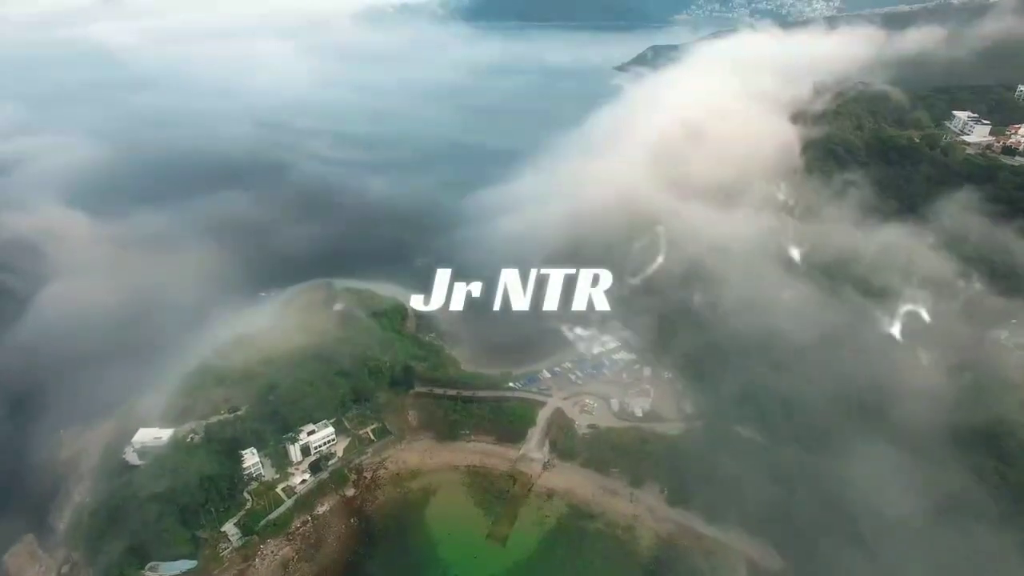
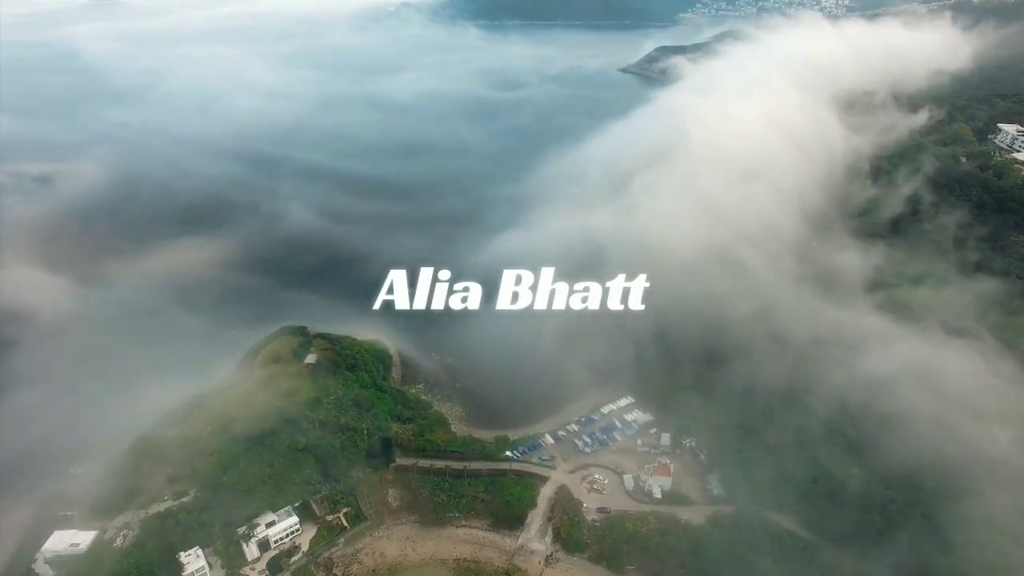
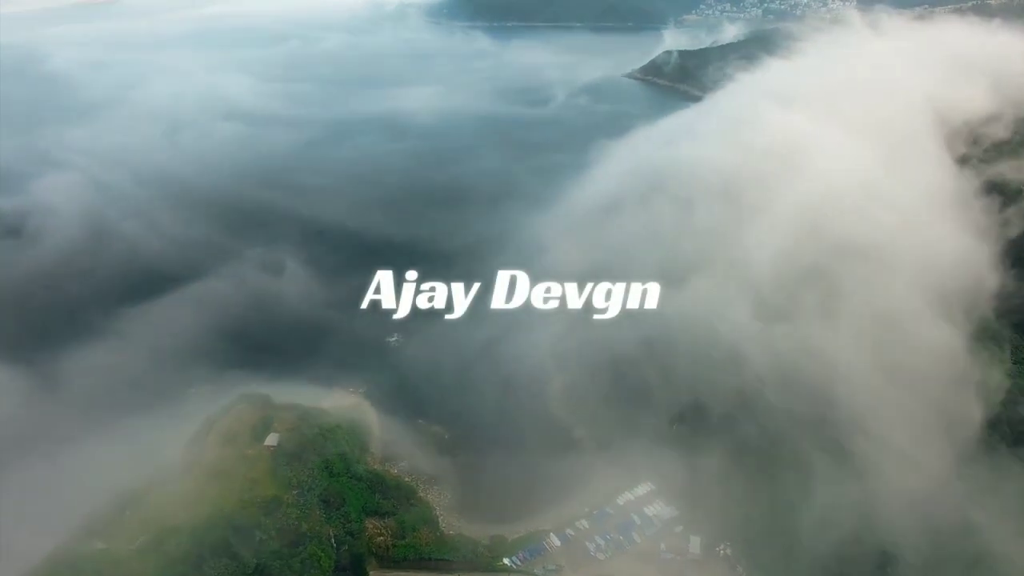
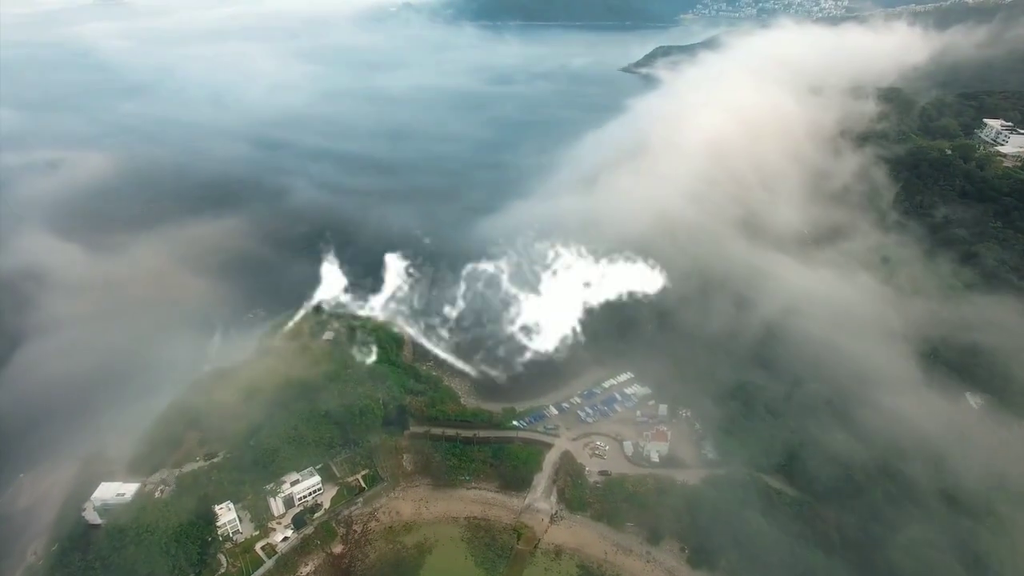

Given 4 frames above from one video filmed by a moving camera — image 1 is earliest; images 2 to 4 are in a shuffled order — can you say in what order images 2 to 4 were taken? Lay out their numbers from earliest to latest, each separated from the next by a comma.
4, 2, 3
